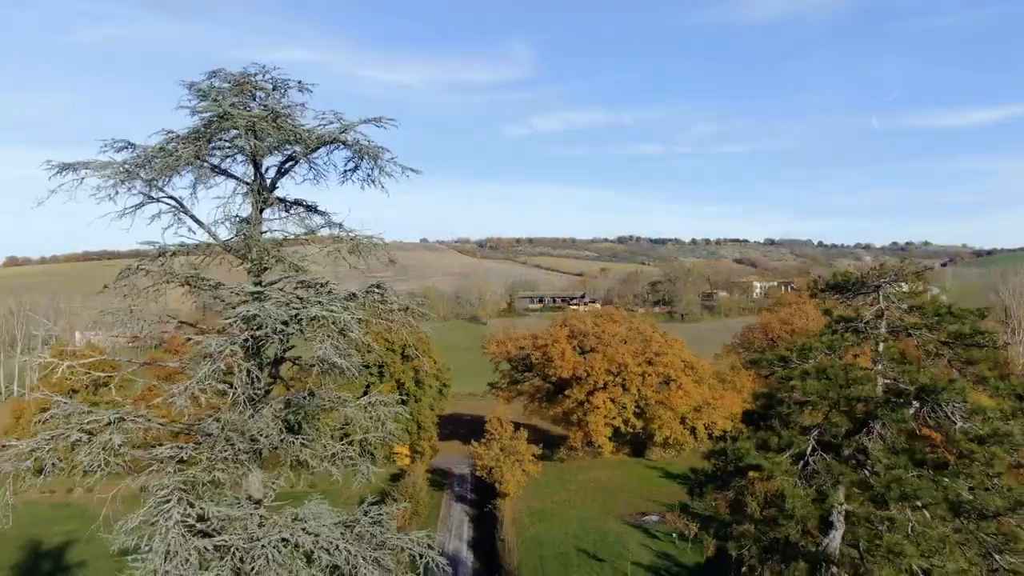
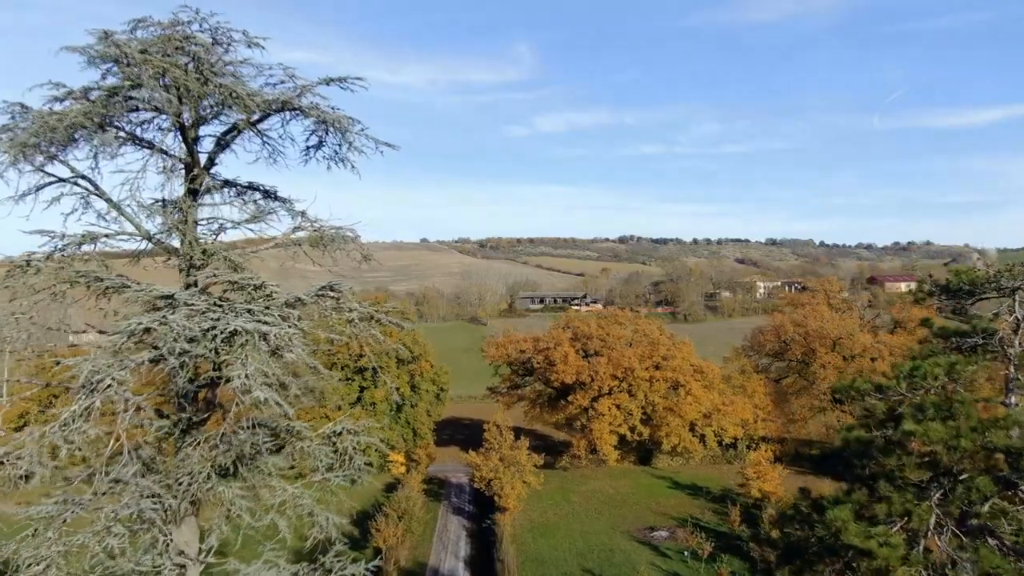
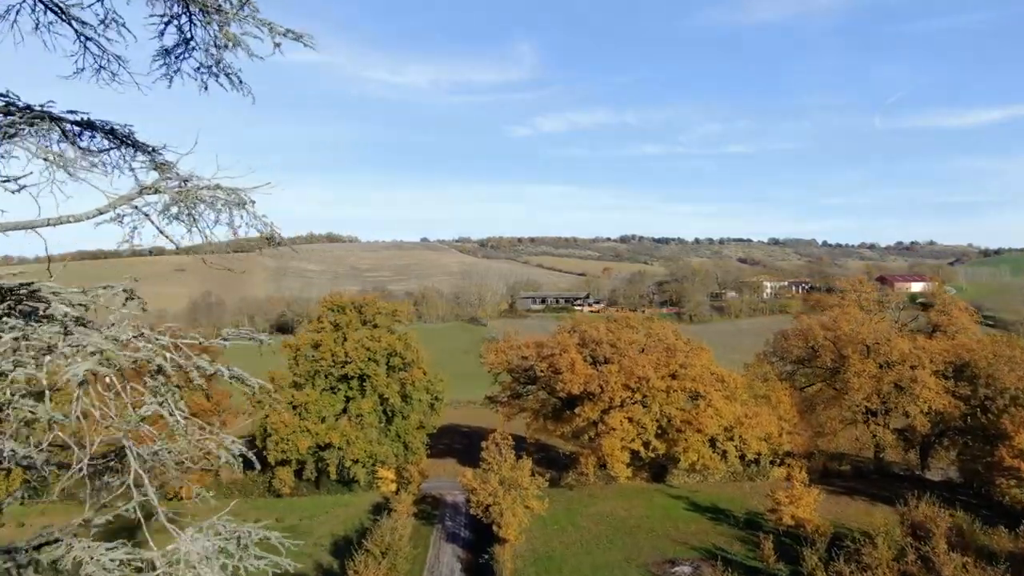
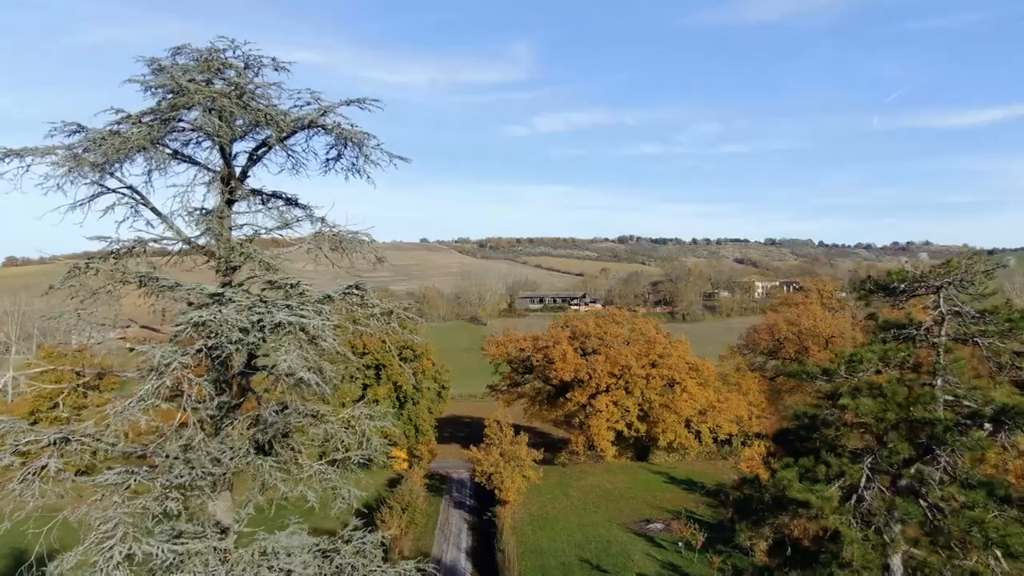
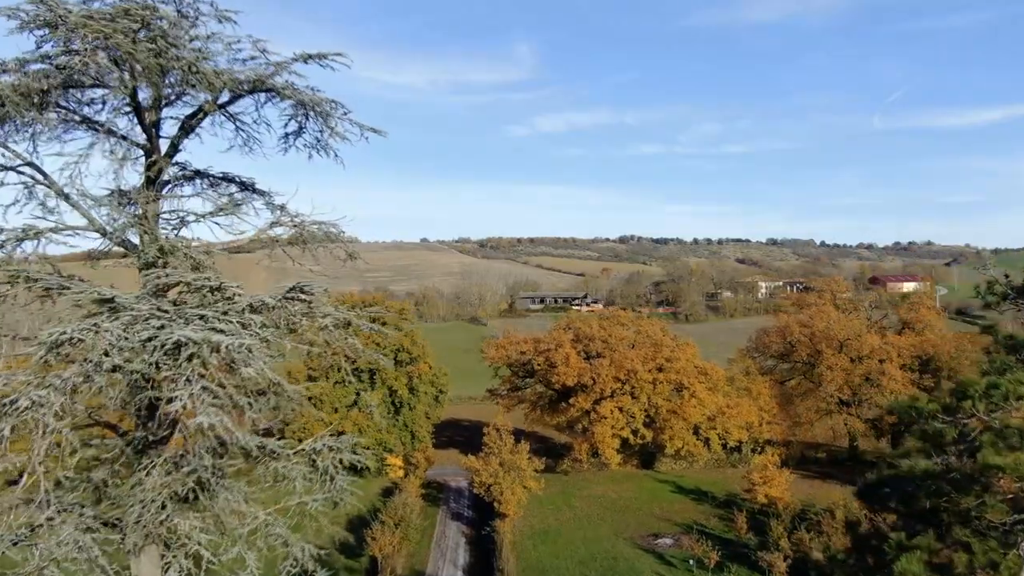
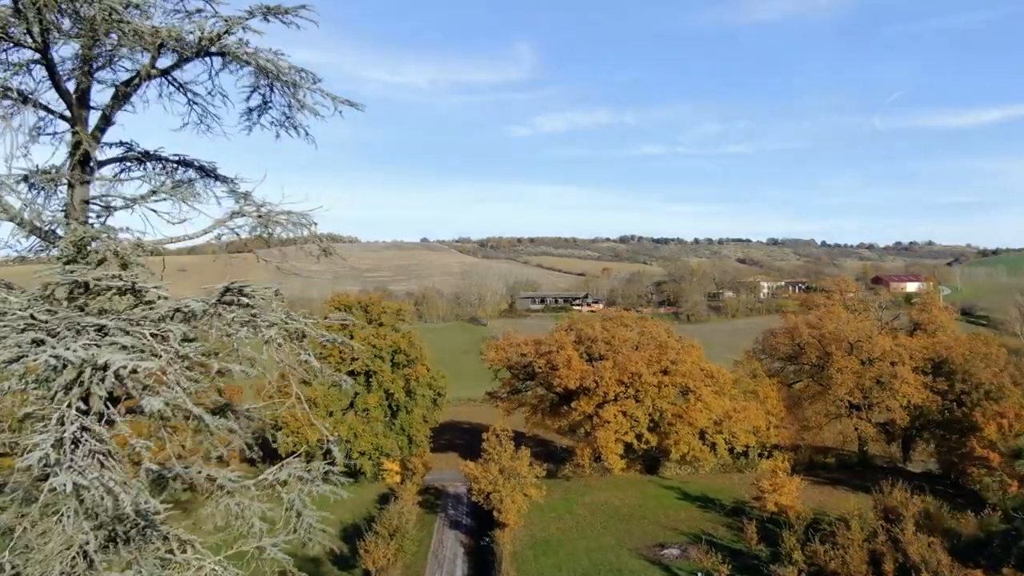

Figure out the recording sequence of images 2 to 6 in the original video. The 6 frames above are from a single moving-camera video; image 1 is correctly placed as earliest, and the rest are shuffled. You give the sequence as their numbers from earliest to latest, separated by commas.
4, 2, 5, 6, 3
